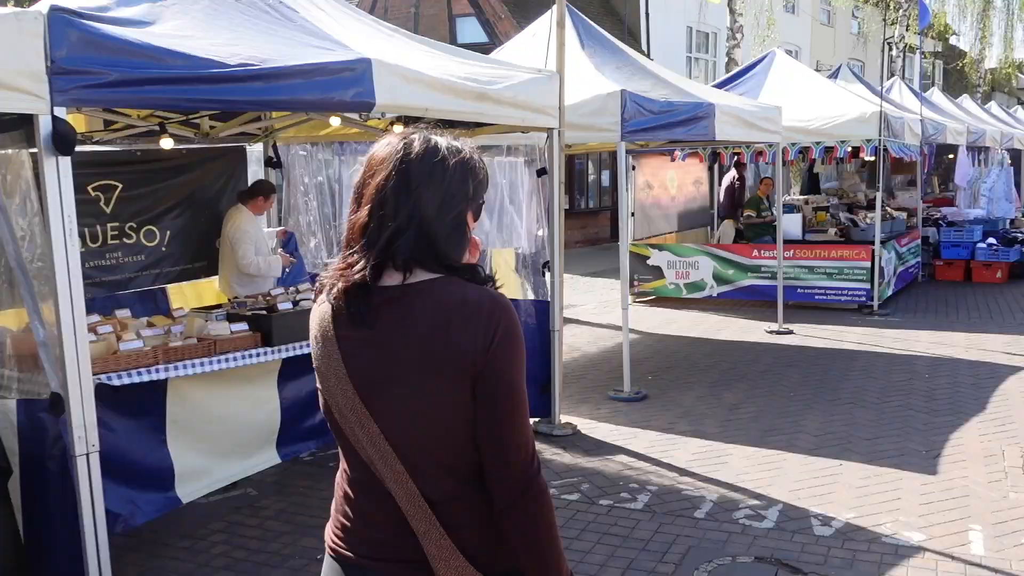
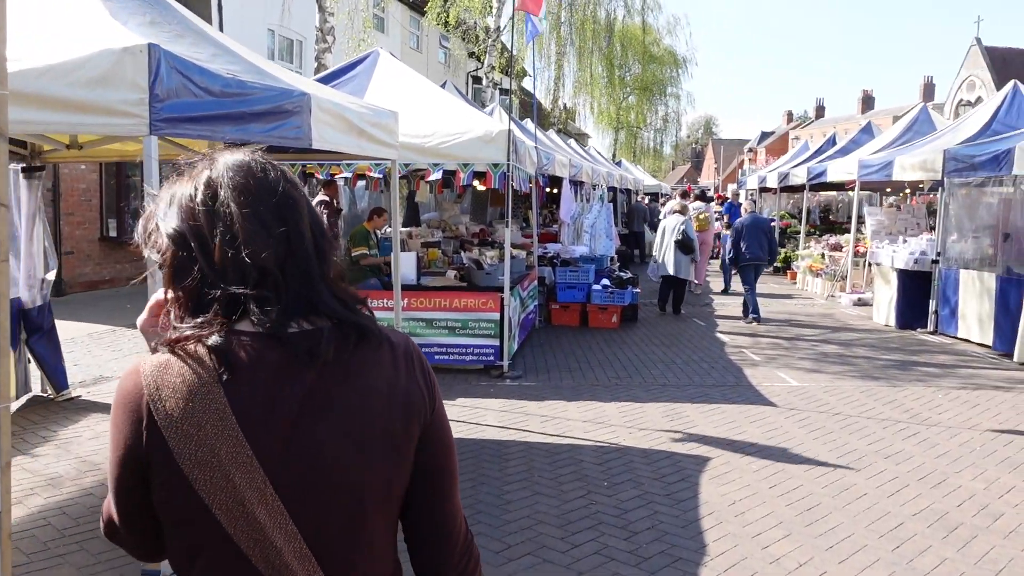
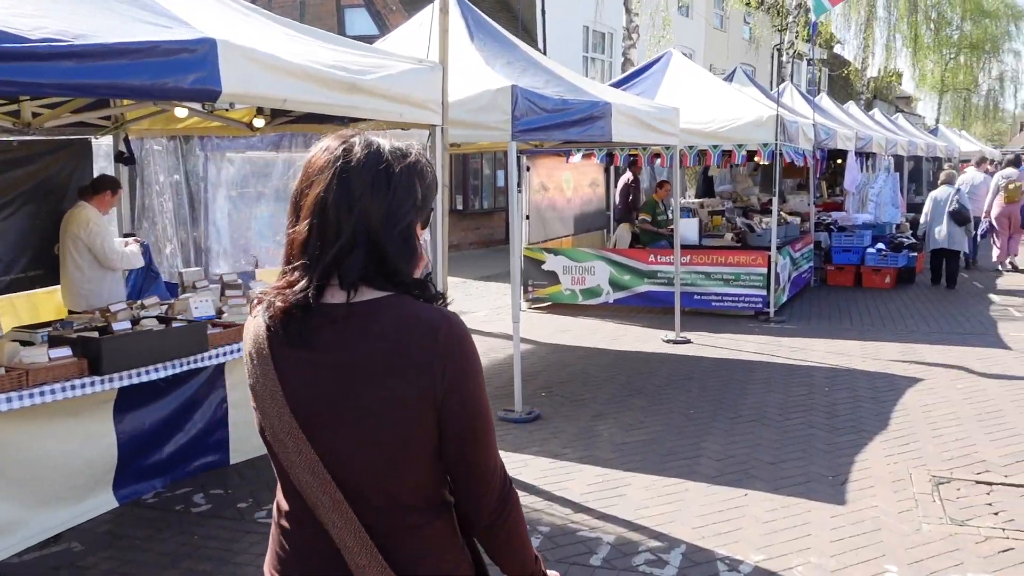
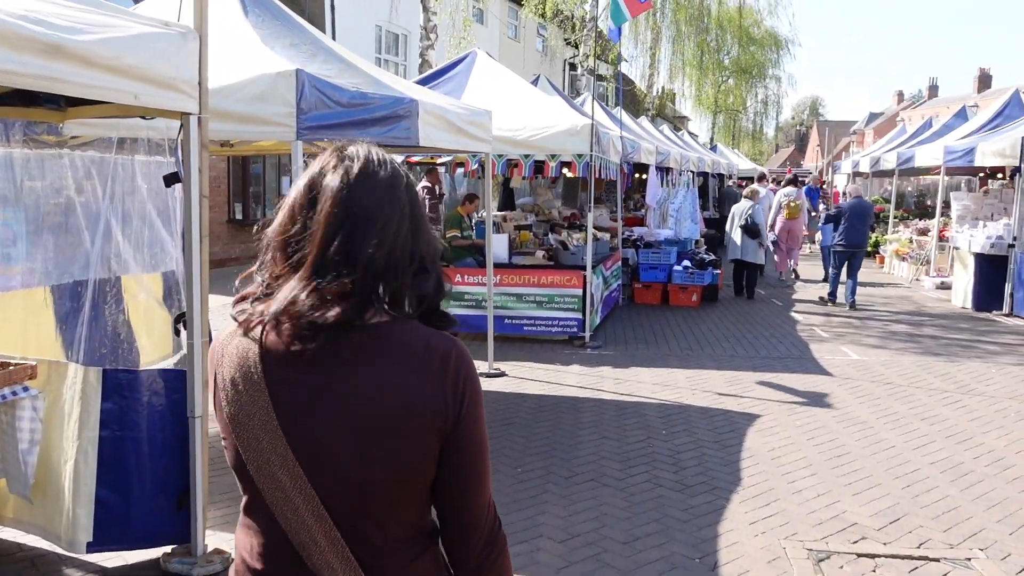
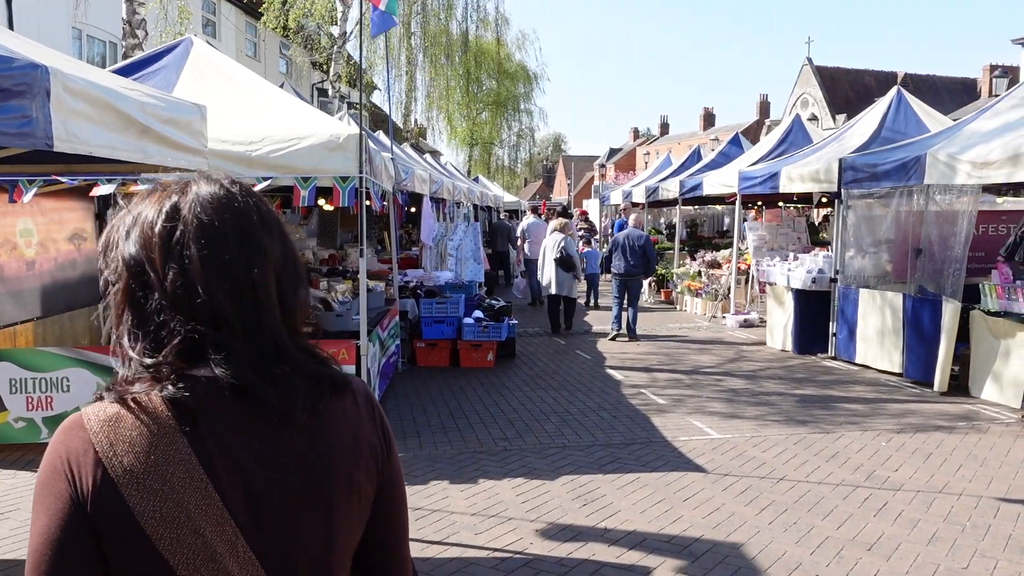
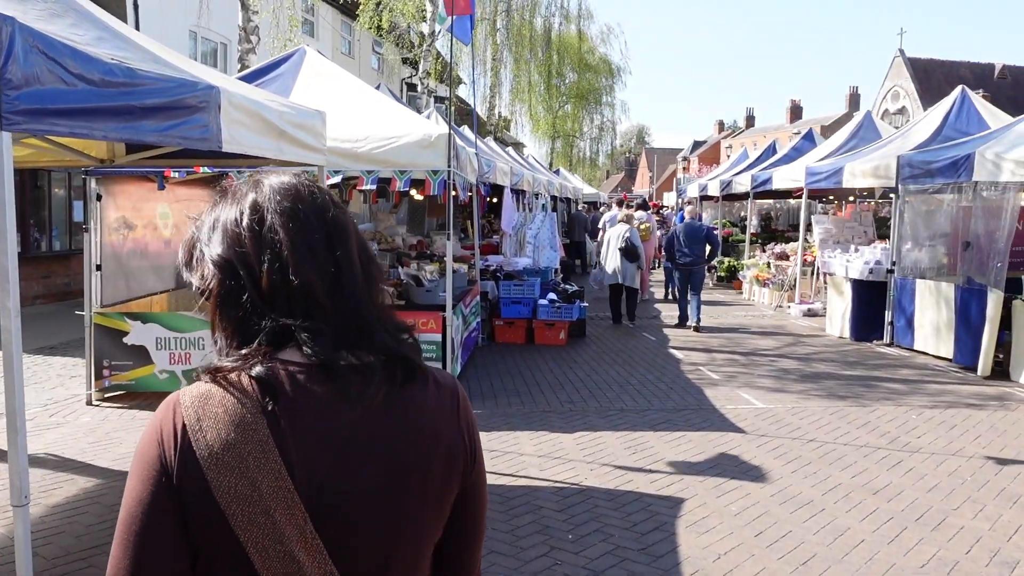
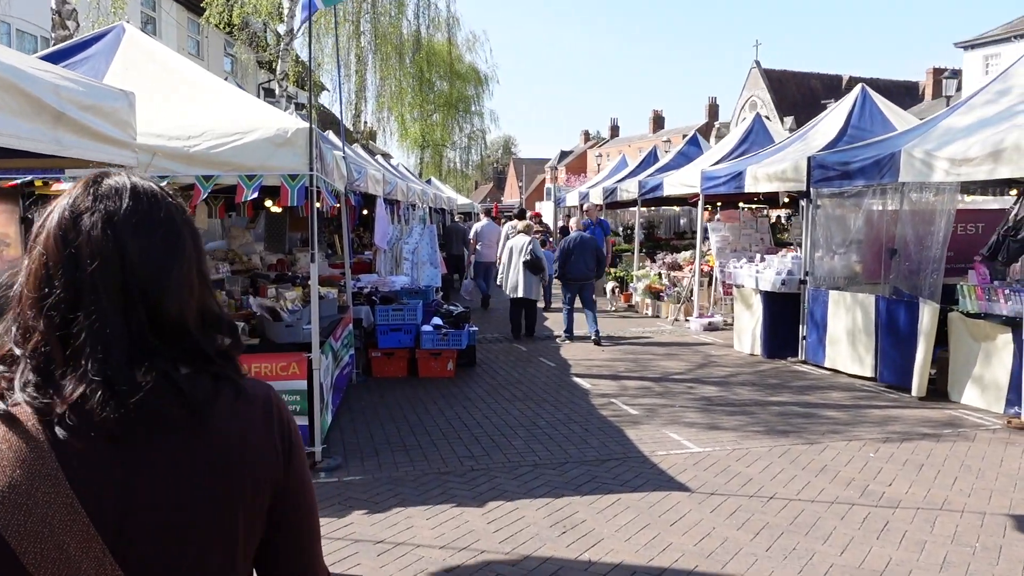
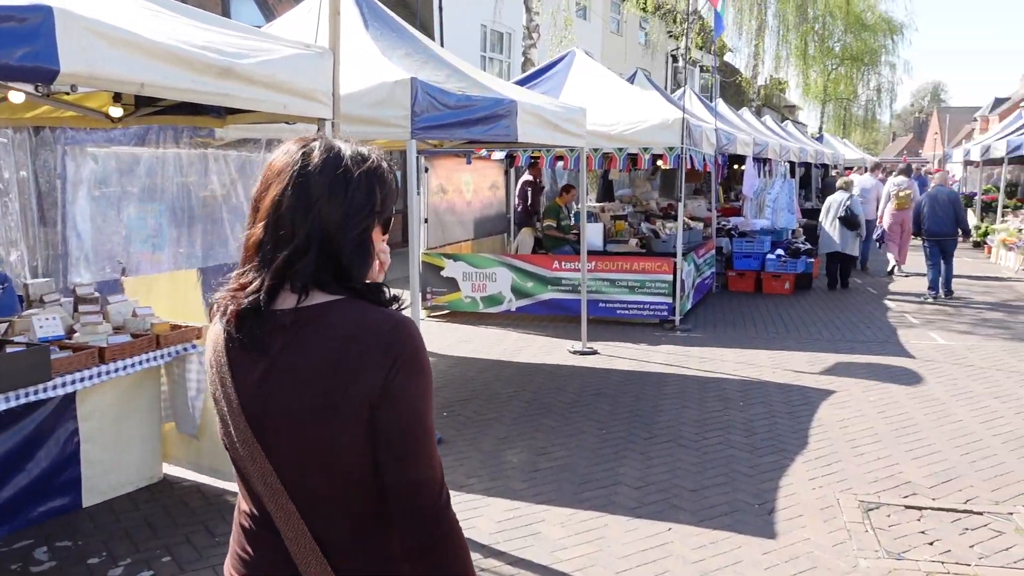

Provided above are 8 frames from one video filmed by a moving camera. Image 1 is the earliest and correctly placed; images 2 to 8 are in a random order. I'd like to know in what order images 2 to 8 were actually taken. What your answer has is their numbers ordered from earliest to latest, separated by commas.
3, 8, 4, 2, 6, 5, 7
